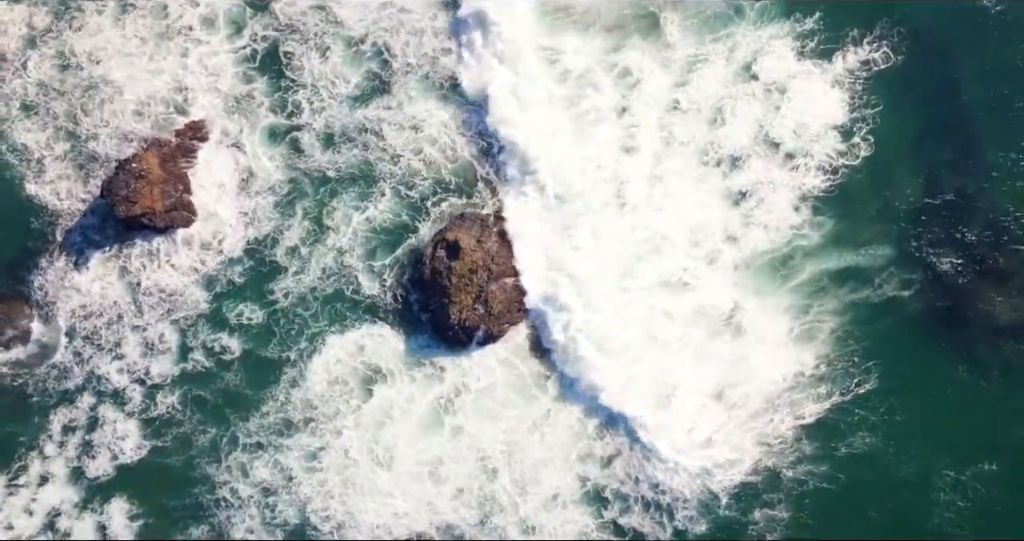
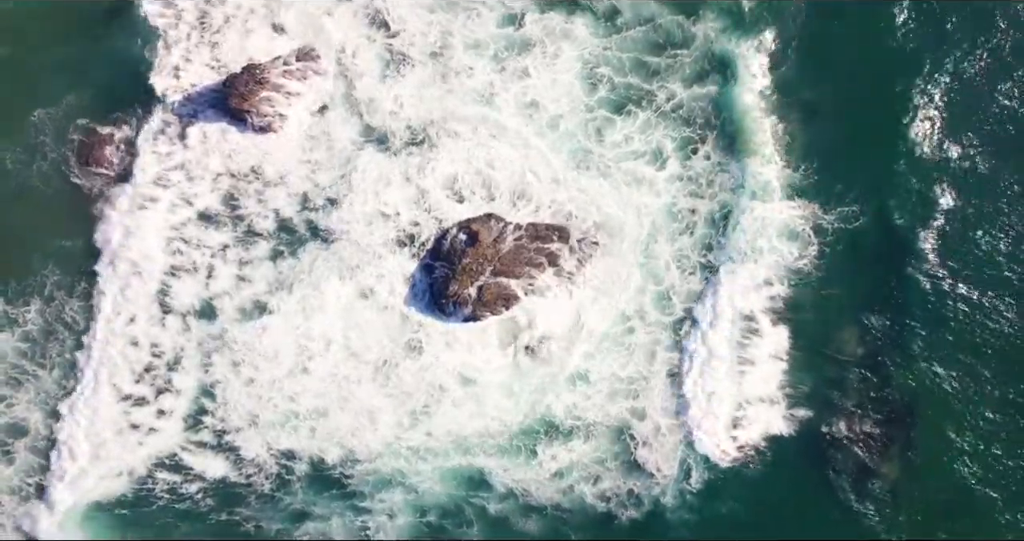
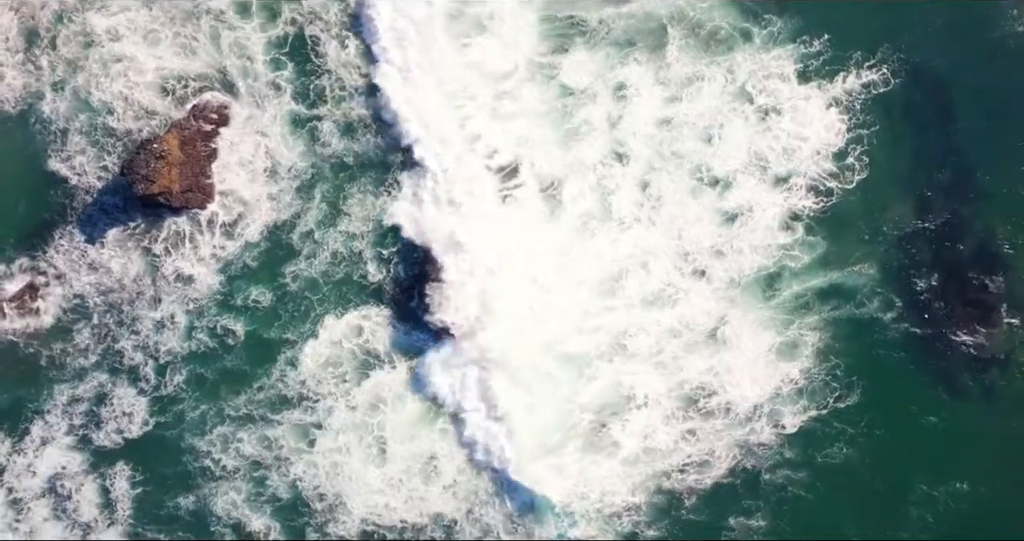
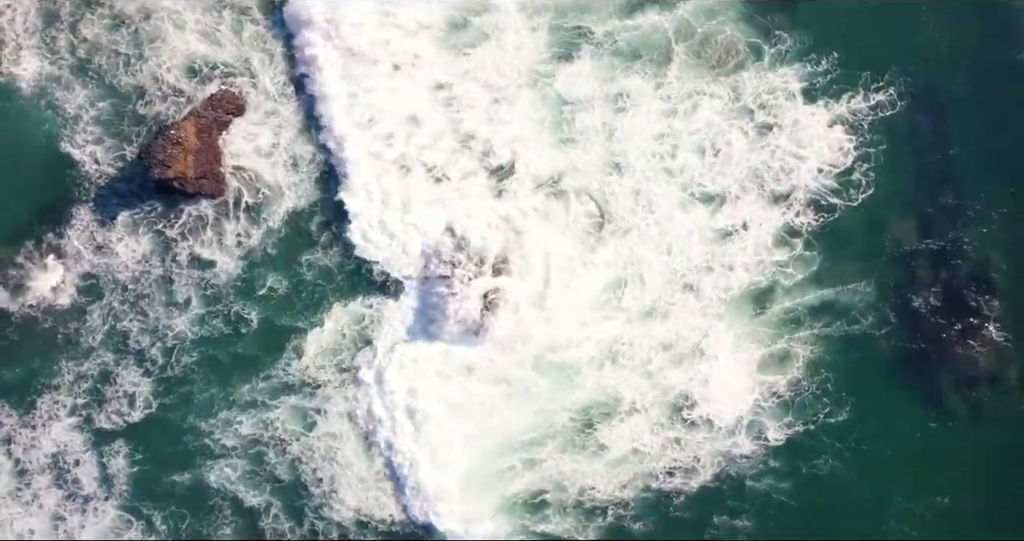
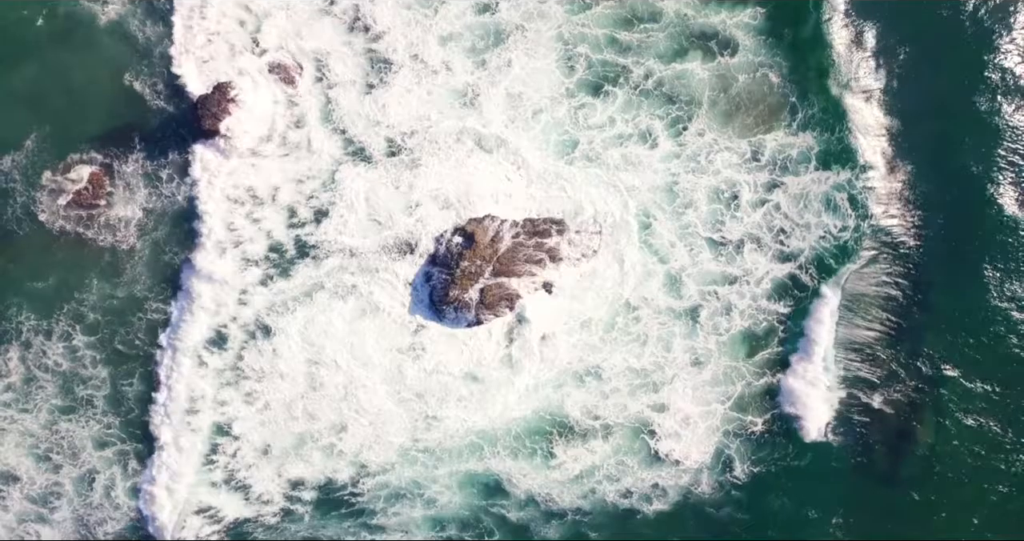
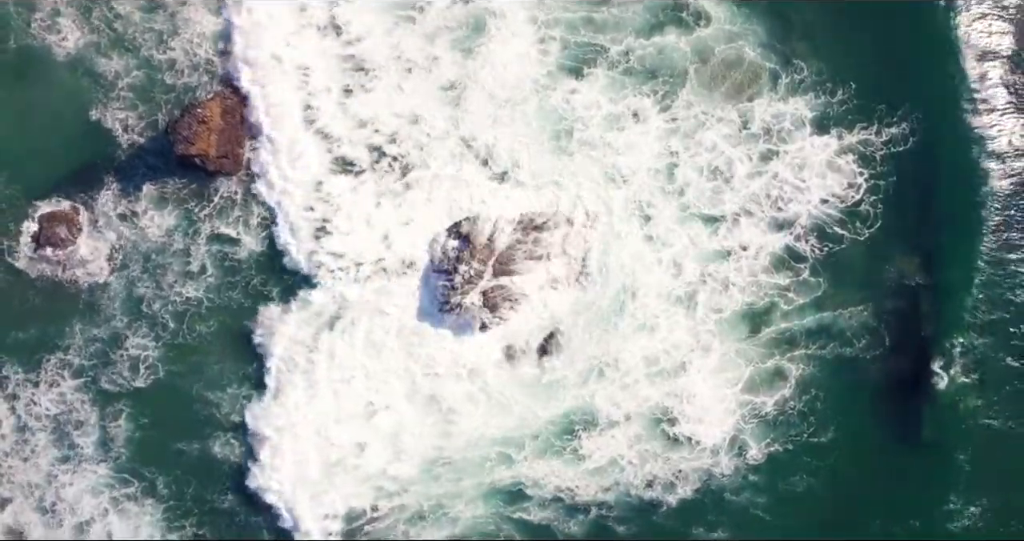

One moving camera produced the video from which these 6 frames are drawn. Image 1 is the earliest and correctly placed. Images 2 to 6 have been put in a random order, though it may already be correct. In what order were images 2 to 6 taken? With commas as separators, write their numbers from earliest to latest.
3, 4, 6, 5, 2
